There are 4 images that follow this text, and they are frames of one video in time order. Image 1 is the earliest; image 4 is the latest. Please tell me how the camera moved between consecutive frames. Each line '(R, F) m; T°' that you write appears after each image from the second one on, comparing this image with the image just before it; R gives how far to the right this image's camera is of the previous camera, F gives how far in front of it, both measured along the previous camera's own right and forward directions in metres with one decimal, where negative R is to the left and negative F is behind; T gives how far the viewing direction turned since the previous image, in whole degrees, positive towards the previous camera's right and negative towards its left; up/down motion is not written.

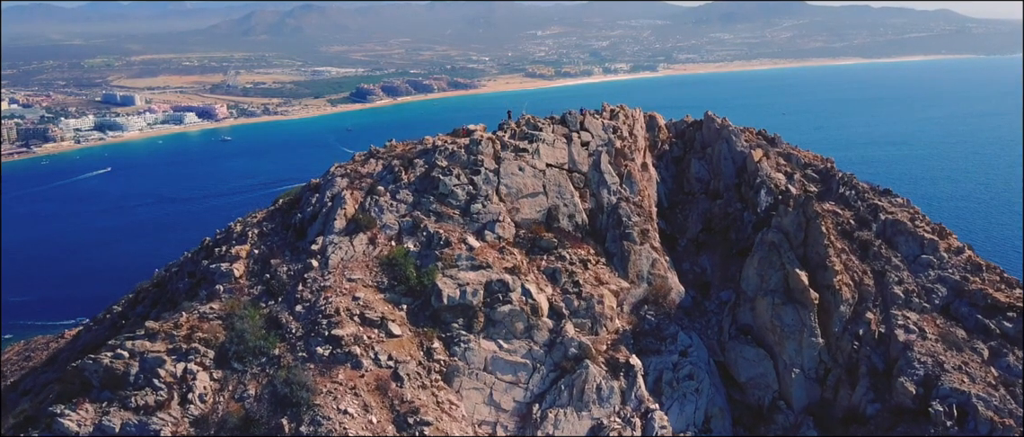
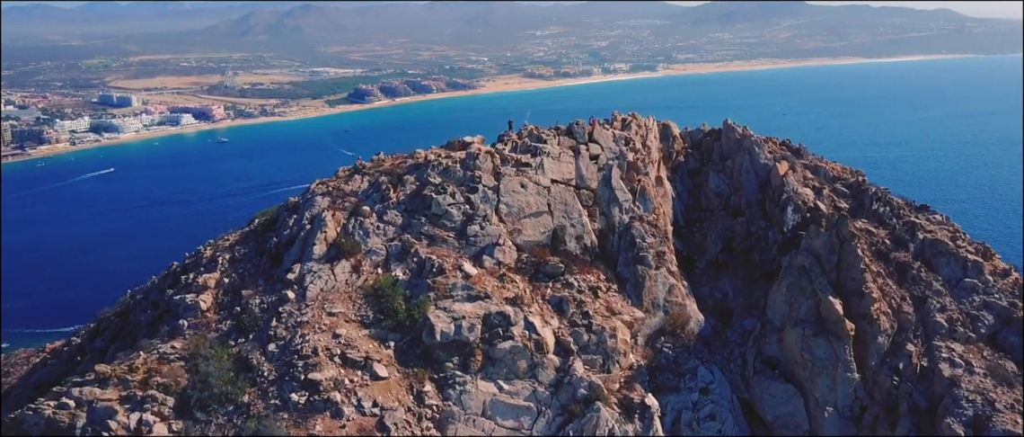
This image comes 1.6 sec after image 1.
(-0.1, +2.3) m; 0°
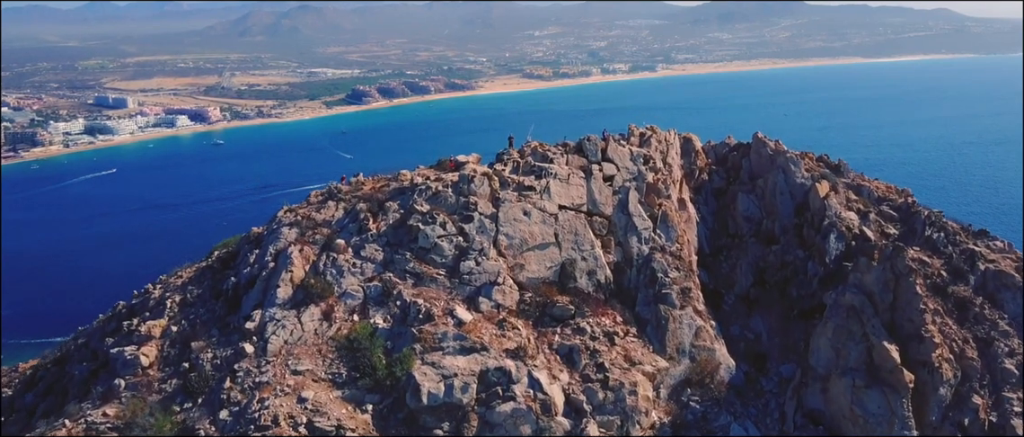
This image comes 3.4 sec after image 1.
(0.0, +3.0) m; 0°
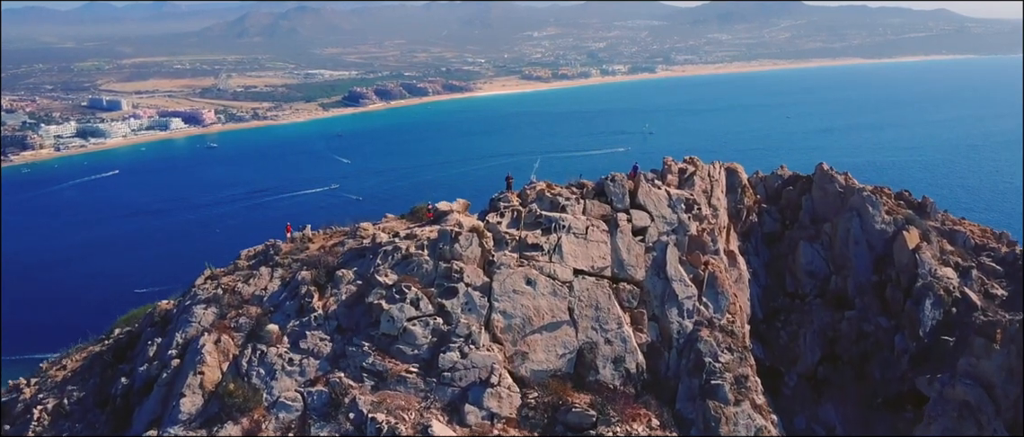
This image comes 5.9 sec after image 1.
(0.0, +4.5) m; 0°
